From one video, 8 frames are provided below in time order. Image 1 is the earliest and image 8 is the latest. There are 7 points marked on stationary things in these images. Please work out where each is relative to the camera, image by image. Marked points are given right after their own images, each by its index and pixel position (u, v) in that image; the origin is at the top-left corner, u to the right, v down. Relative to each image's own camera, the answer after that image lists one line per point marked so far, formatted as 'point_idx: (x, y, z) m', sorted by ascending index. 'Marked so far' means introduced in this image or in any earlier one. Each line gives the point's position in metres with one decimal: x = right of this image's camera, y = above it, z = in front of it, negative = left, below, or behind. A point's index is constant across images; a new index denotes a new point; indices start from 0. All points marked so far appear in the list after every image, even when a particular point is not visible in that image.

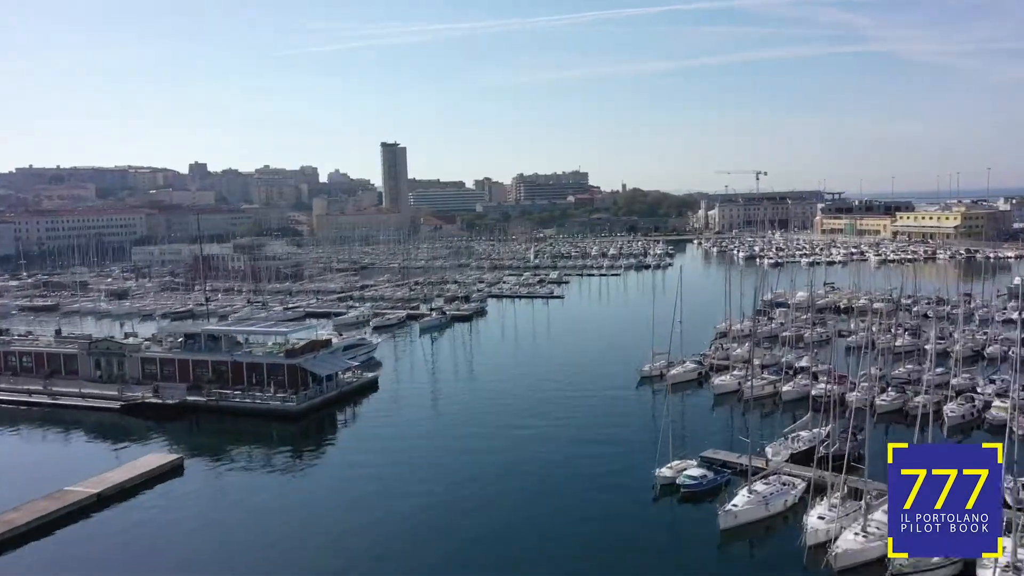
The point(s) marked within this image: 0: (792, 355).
0: (+7.0, -1.7, +20.0) m
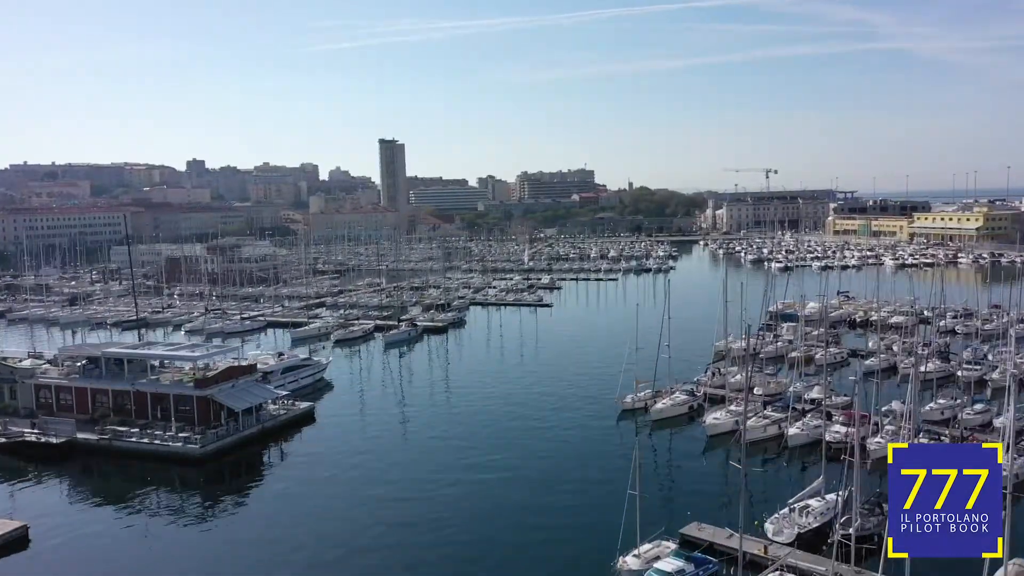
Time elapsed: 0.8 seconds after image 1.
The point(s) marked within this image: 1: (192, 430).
0: (+6.2, -2.1, +17.1) m
1: (-5.9, -2.6, +14.6) m
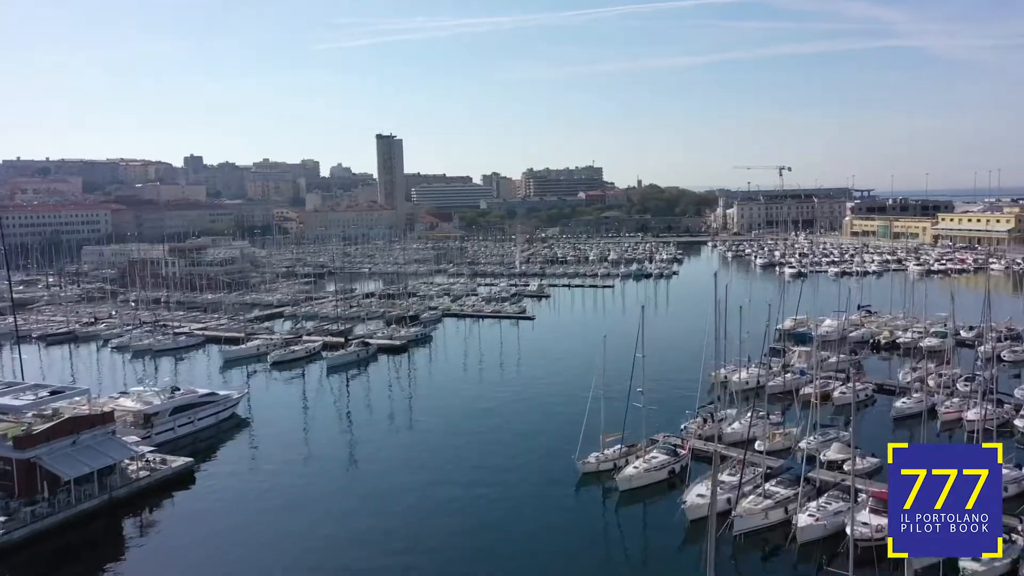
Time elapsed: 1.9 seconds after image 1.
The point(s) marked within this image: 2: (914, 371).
0: (+5.1, -2.5, +13.4) m
1: (-7.0, -3.0, +11.1) m
2: (+9.0, -1.9, +18.0) m
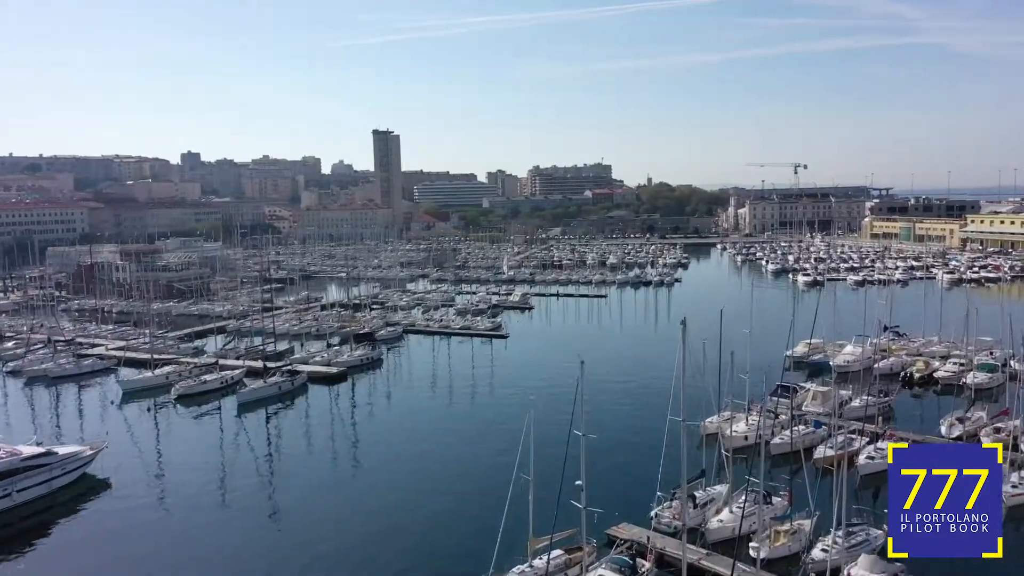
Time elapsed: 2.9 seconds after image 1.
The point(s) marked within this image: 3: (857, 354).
0: (+3.9, -3.0, +9.5) m
1: (-8.3, -3.5, +7.4) m
2: (+7.9, -2.4, +14.1) m
3: (+8.4, -1.6, +19.6) m
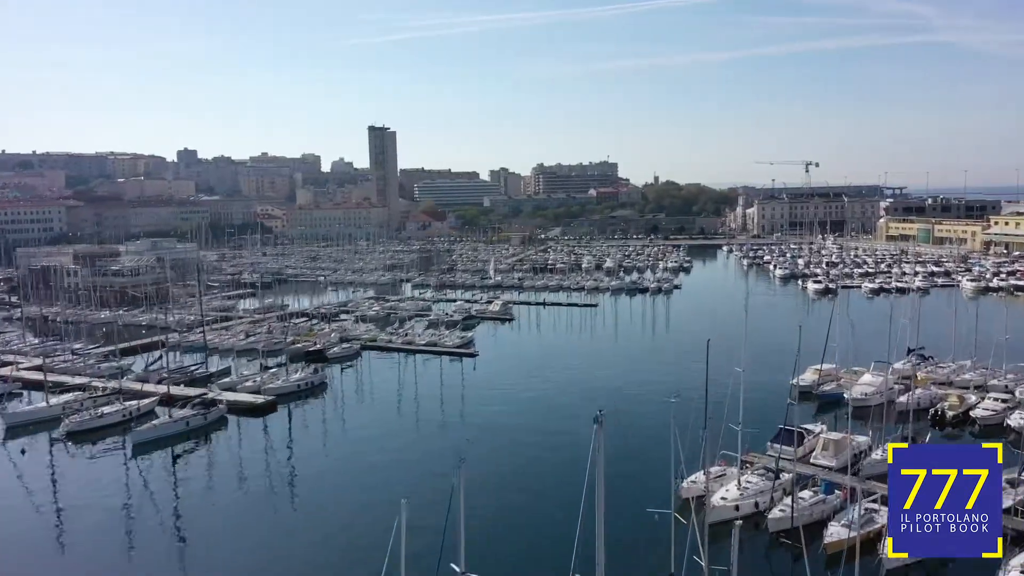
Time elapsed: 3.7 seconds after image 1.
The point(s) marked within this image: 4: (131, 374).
0: (+2.8, -3.4, +6.5) m
1: (-9.4, -3.8, +4.5) m
2: (+6.9, -2.8, +11.0) m
3: (+7.5, -1.9, +16.5) m
4: (-9.5, -2.2, +19.9) m
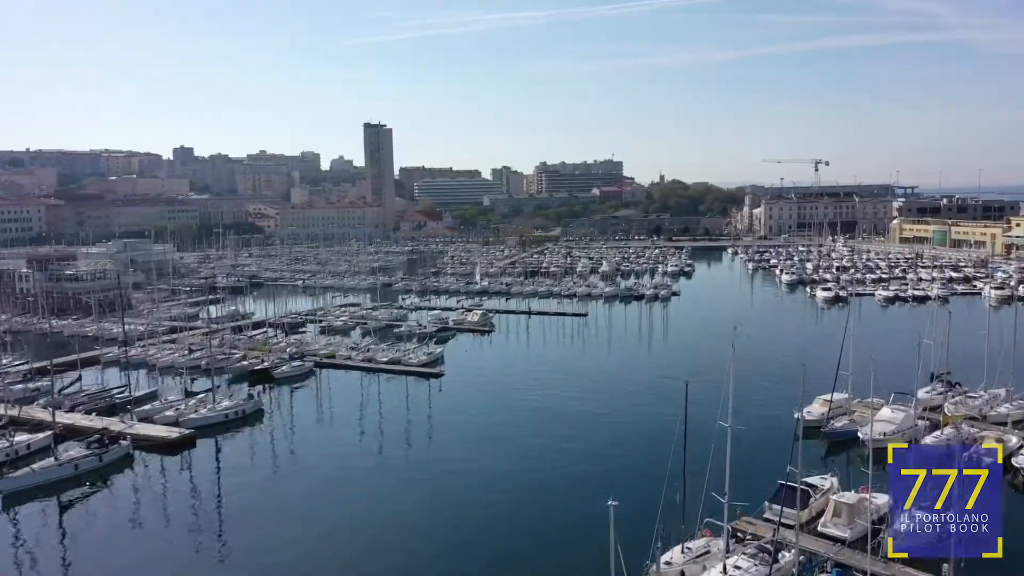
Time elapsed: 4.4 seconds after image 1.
0: (+1.9, -3.7, +4.0) m
1: (-10.3, -4.1, +2.1) m
2: (+6.0, -3.1, +8.5) m
3: (+6.7, -2.3, +13.9) m
4: (-10.2, -2.4, +17.5) m
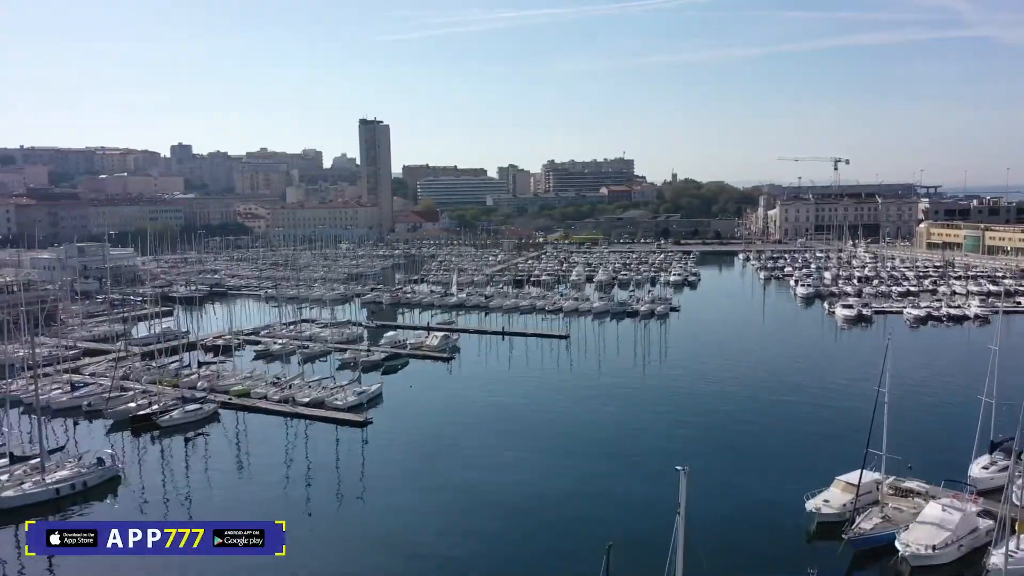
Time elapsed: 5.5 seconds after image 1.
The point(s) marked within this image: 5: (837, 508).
0: (+0.4, -4.3, 0.0) m
1: (-11.8, -4.6, -1.5) m
2: (+4.6, -3.8, +4.5) m
3: (+5.4, -2.9, +9.9) m
4: (-11.4, -3.0, +13.9) m
5: (+4.4, -2.9, +10.8) m
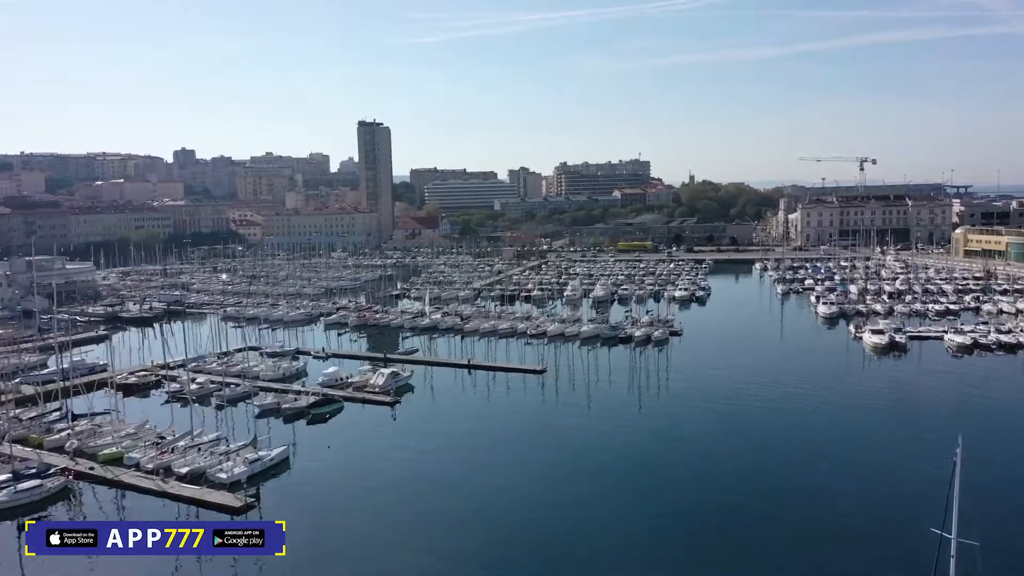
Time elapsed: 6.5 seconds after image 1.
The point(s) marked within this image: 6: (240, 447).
0: (-1.2, -4.9, -3.8) m
1: (-13.4, -5.3, -5.1) m
2: (+3.2, -4.4, +0.5) m
3: (+4.1, -3.5, +5.9) m
4: (-12.7, -3.7, +10.3) m
5: (+3.1, -3.5, +6.8) m
6: (-4.9, -2.9, +15.5) m
